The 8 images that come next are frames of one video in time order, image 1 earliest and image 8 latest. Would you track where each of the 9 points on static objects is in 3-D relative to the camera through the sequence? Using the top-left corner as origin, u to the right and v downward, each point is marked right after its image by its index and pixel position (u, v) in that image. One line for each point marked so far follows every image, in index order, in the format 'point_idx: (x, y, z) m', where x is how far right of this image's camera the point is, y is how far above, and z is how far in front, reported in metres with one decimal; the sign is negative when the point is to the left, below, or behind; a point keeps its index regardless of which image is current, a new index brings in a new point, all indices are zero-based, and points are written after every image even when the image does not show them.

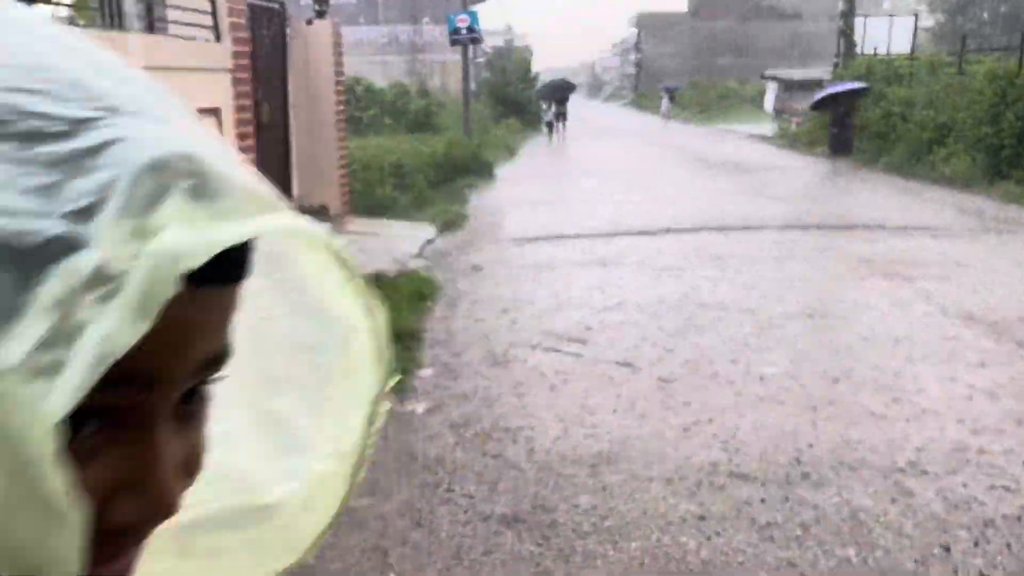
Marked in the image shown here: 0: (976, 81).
0: (+7.1, +3.2, +12.9) m
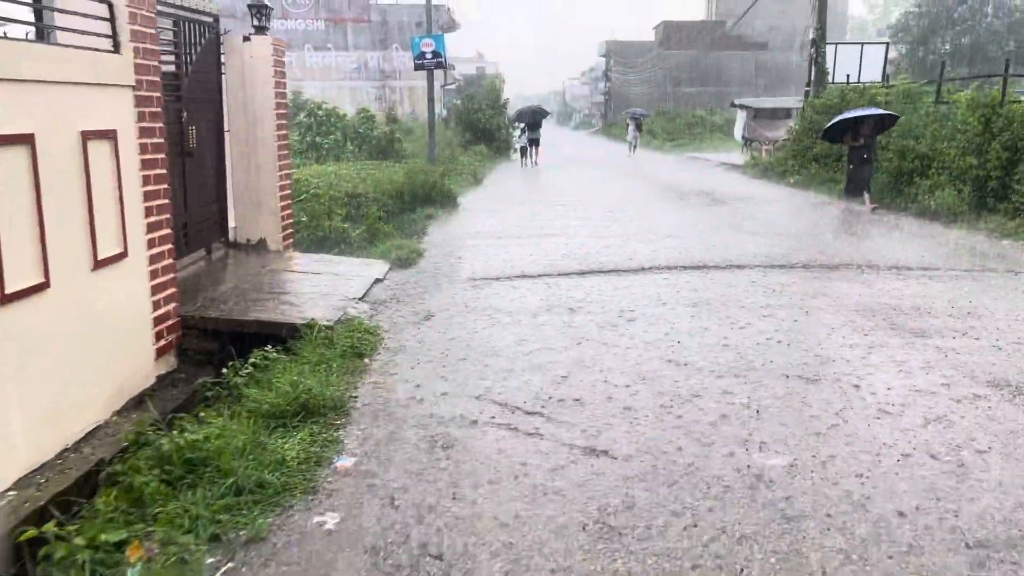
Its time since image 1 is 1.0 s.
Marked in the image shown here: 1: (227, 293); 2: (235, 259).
0: (+6.5, +2.6, +12.4) m
1: (-2.2, 0.0, +6.5) m
2: (-2.6, +0.3, +7.9) m
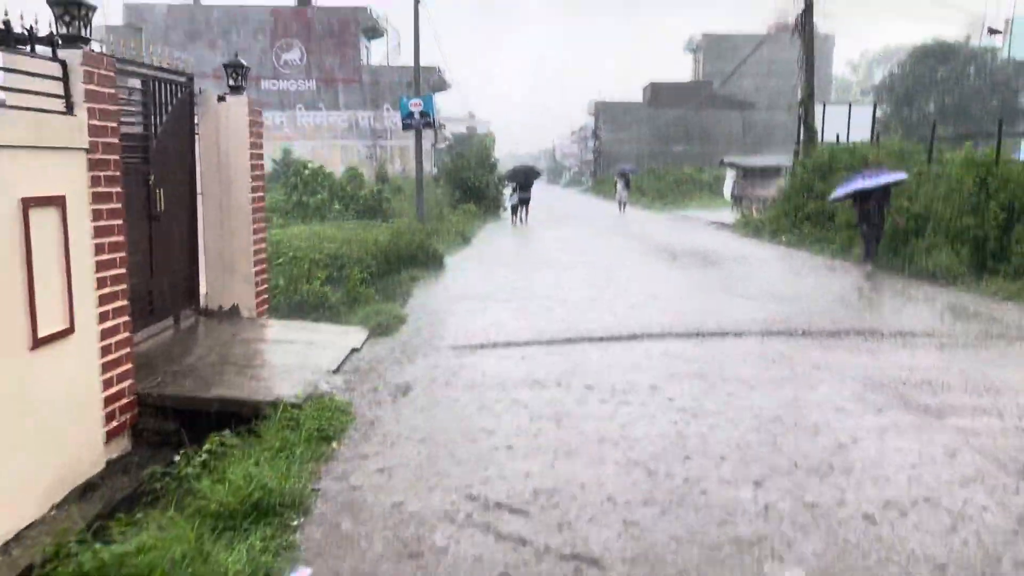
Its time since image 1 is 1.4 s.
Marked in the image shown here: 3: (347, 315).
0: (+6.3, +1.7, +12.2) m
1: (-2.3, -0.6, +6.1) m
2: (-2.7, -0.3, +7.5) m
3: (-1.7, -0.3, +8.7) m
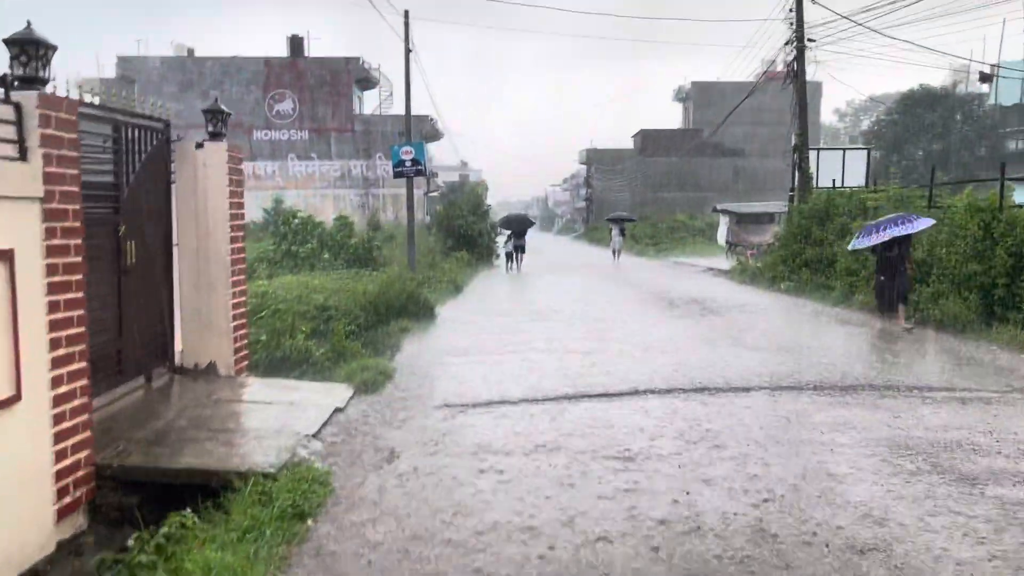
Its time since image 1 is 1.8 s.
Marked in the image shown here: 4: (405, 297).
0: (+6.2, +1.1, +11.9) m
1: (-2.3, -1.0, +5.6) m
2: (-2.8, -0.8, +7.0) m
3: (-1.8, -0.8, +8.3) m
4: (-1.6, -0.1, +12.5) m
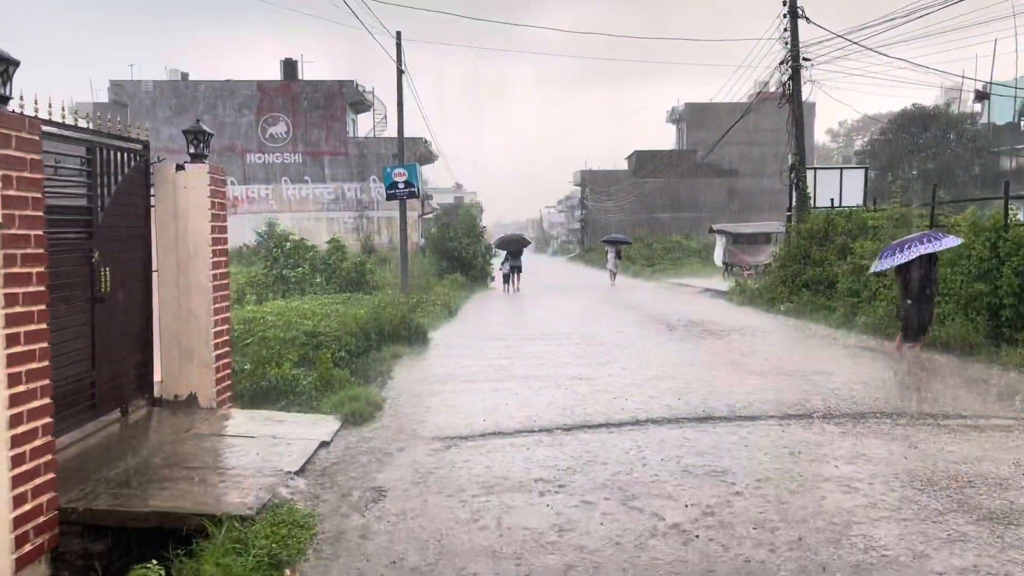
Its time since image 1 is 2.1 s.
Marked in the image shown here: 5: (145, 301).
0: (+6.2, +0.8, +11.7) m
1: (-2.4, -1.1, +5.3) m
2: (-2.8, -1.0, +6.7) m
3: (-1.8, -1.1, +8.0) m
4: (-1.6, -0.5, +12.2) m
5: (-3.0, -0.1, +6.8) m
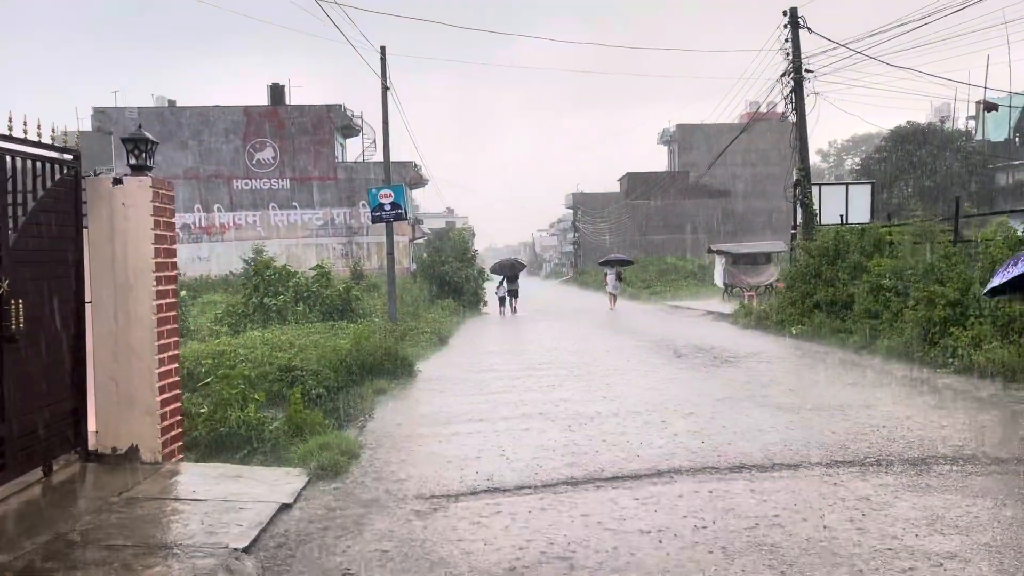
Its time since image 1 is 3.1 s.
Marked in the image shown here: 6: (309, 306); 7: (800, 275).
0: (+6.1, +0.5, +10.7) m
1: (-2.4, -1.3, +4.2) m
2: (-2.8, -1.3, +5.6) m
3: (-1.9, -1.3, +6.9) m
4: (-1.7, -0.9, +11.2) m
5: (-3.0, -0.3, +5.8) m
6: (-4.5, -0.4, +18.7) m
7: (+5.6, +0.2, +16.3) m
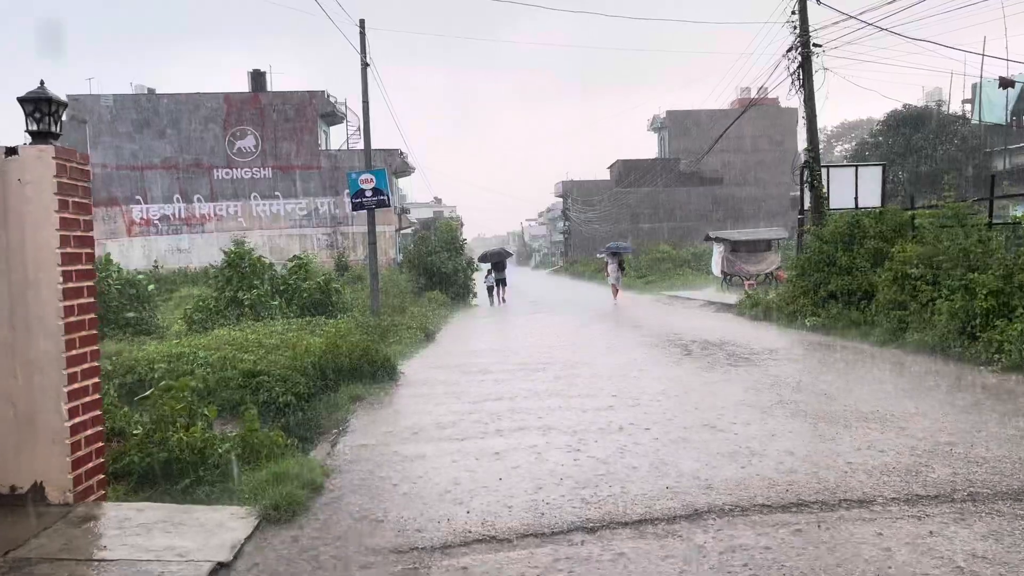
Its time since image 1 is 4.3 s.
0: (+6.0, +0.7, +9.6) m
1: (-2.4, -1.3, +3.0) m
2: (-2.8, -1.3, +4.4) m
3: (-1.9, -1.3, +5.7) m
4: (-1.8, -0.8, +10.0) m
5: (-3.0, -0.3, +4.6) m
6: (-4.7, -0.2, +17.4) m
7: (+5.4, +0.5, +15.2) m
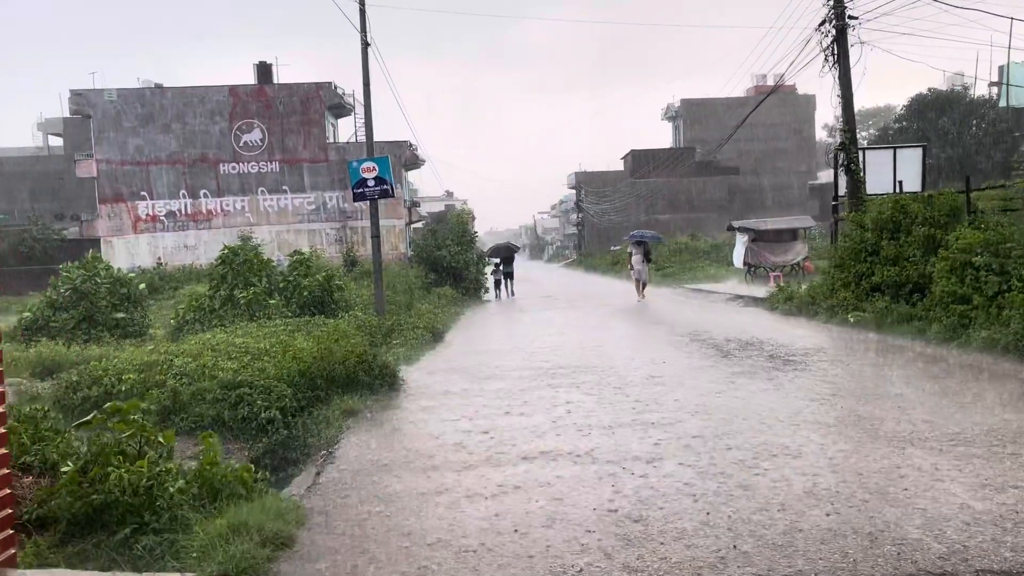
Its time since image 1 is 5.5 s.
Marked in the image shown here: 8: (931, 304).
0: (+6.1, +0.8, +8.4) m
1: (-2.3, -1.4, +1.9) m
2: (-2.7, -1.3, +3.3) m
3: (-1.8, -1.3, +4.6) m
4: (-1.6, -0.8, +8.8) m
5: (-2.9, -0.4, +3.5) m
6: (-4.4, -0.2, +16.3) m
7: (+5.7, +0.6, +13.9) m
8: (+5.7, -0.2, +11.5) m
